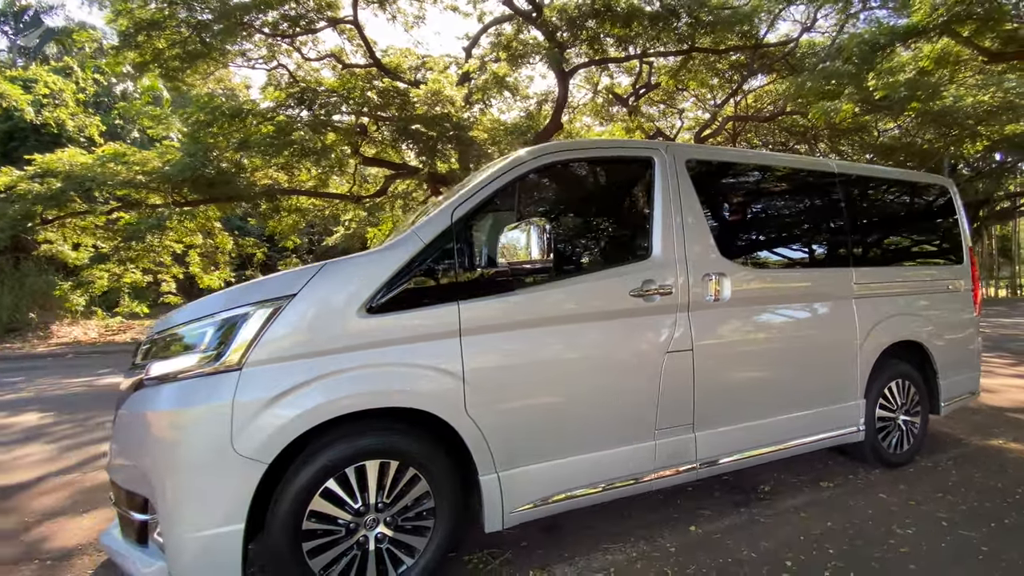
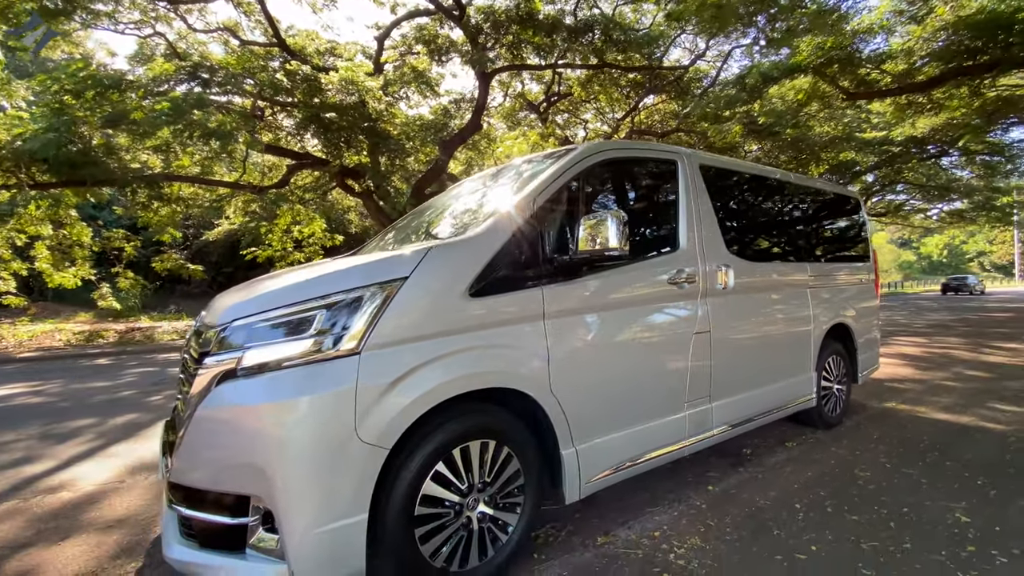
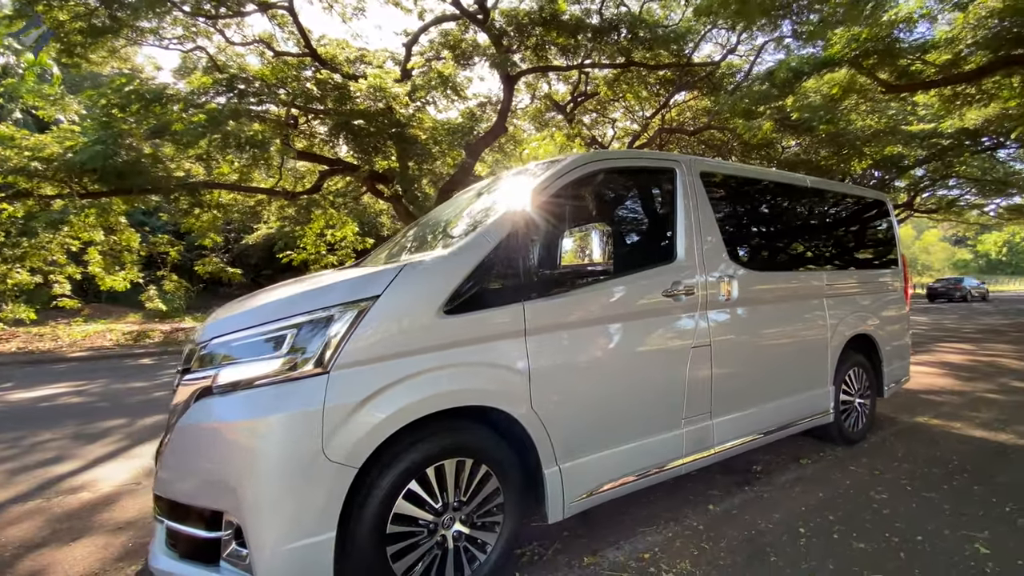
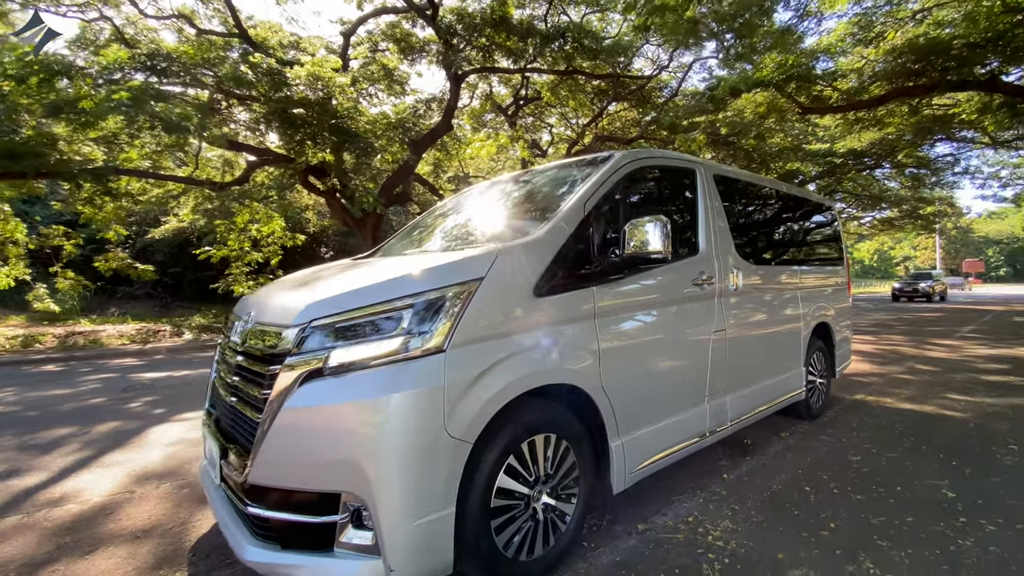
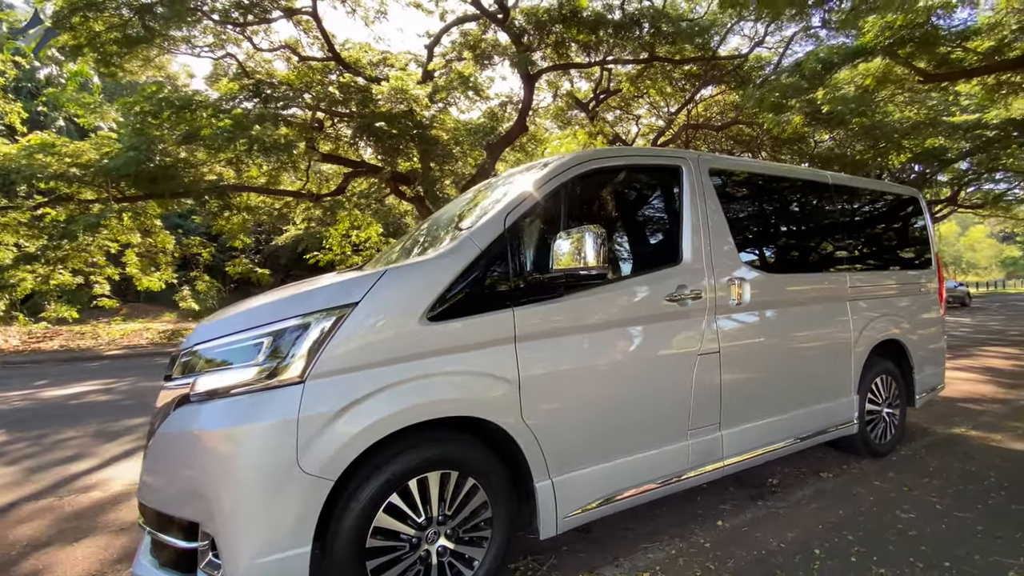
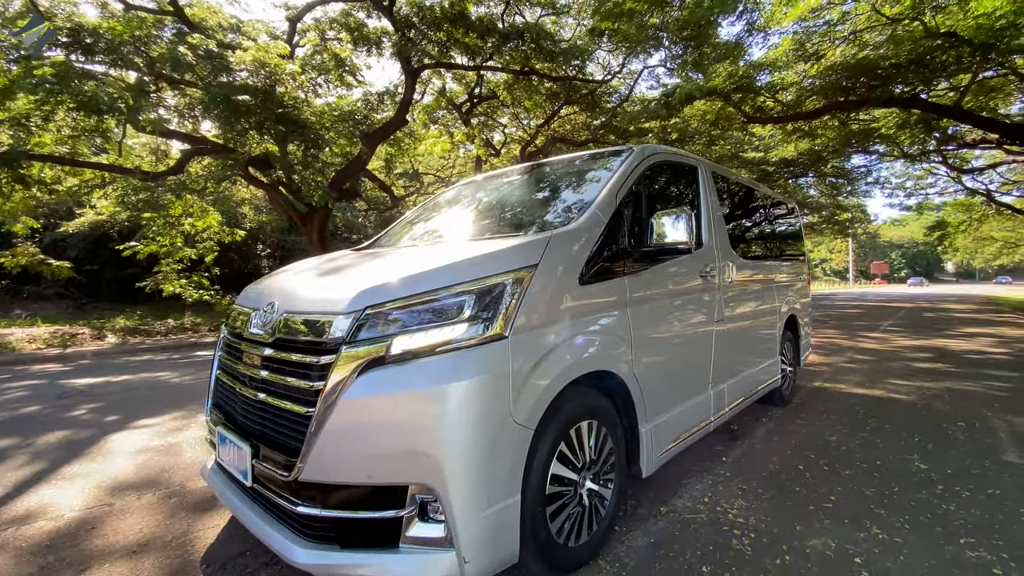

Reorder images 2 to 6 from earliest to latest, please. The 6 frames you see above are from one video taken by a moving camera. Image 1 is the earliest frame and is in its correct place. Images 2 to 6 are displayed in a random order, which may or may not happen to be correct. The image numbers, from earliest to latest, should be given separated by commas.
5, 3, 2, 4, 6
